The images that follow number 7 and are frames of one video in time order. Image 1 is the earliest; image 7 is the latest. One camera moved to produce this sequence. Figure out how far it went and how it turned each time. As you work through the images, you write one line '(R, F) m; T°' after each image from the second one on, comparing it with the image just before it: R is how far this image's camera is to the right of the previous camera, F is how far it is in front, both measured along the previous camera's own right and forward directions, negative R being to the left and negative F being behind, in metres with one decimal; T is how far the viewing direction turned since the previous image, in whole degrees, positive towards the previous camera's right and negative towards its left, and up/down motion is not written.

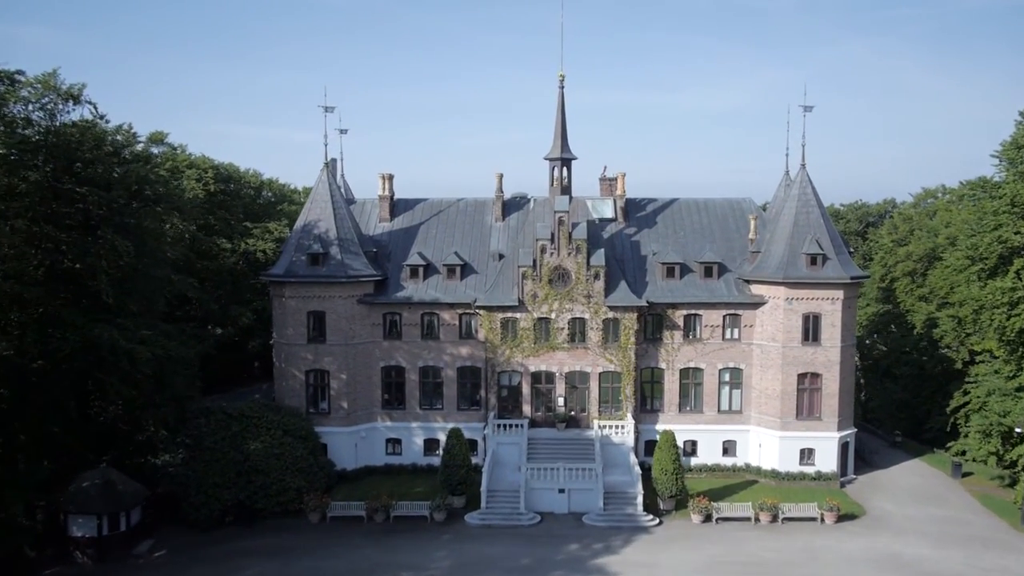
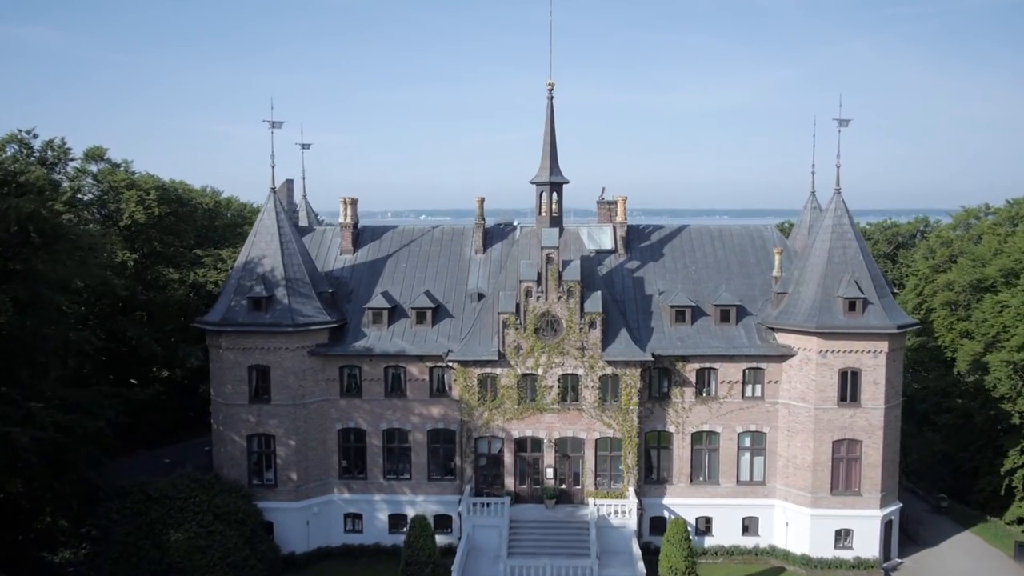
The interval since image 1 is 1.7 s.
(+0.9, +6.6) m; 0°
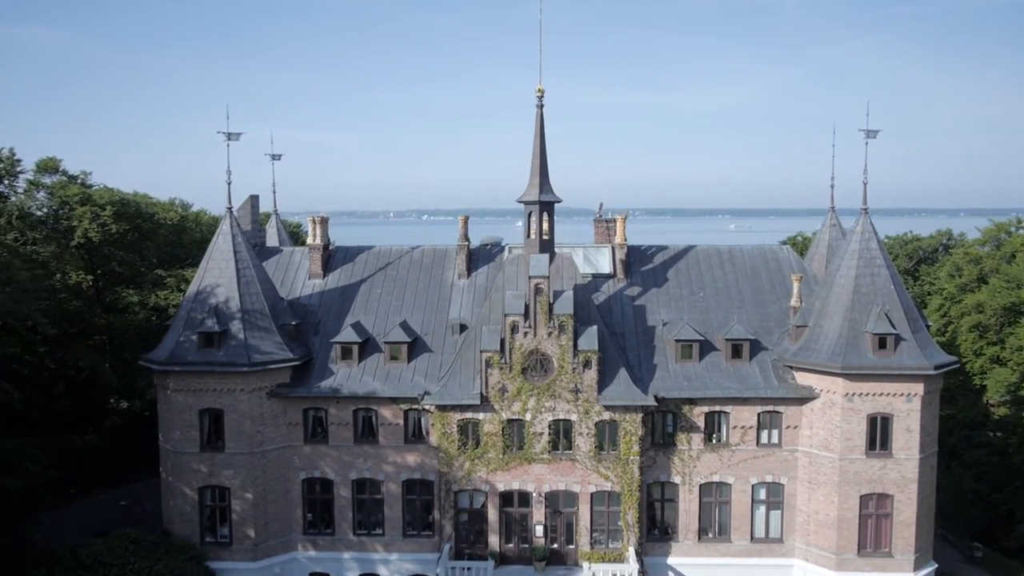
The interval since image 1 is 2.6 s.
(+0.6, +4.0) m; 0°
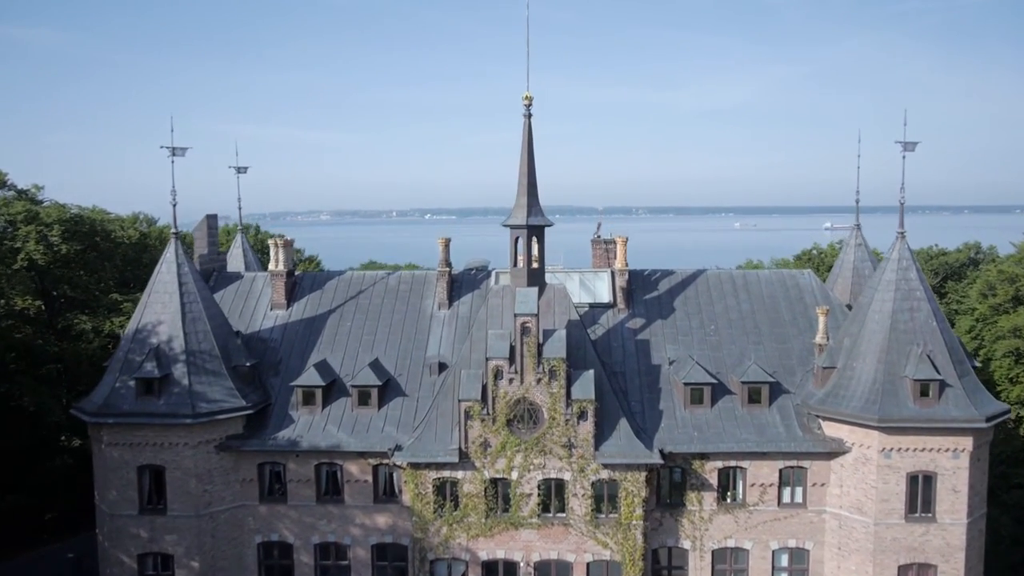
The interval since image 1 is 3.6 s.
(+0.5, +4.0) m; 0°
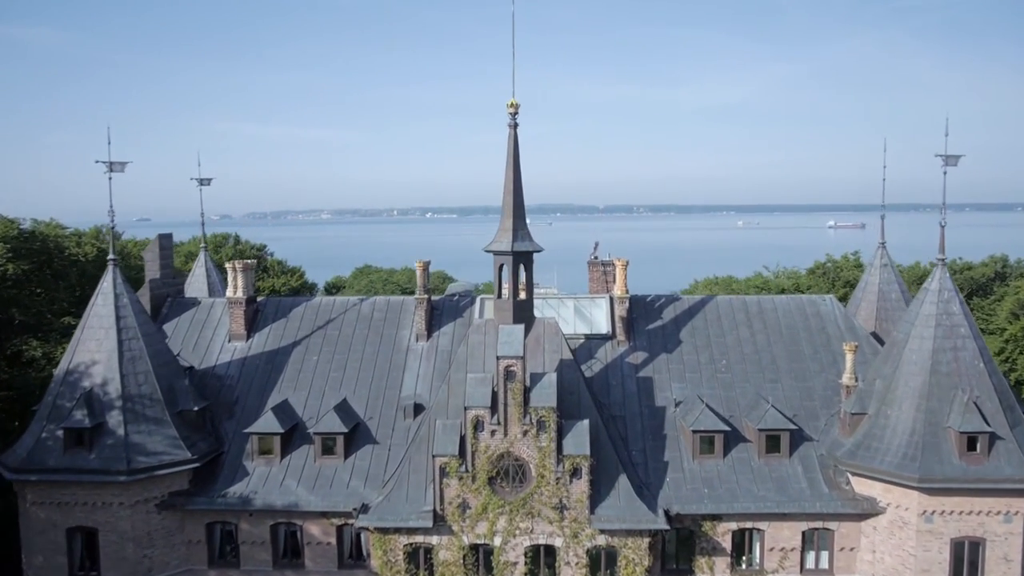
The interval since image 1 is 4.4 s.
(+0.4, +3.5) m; 0°
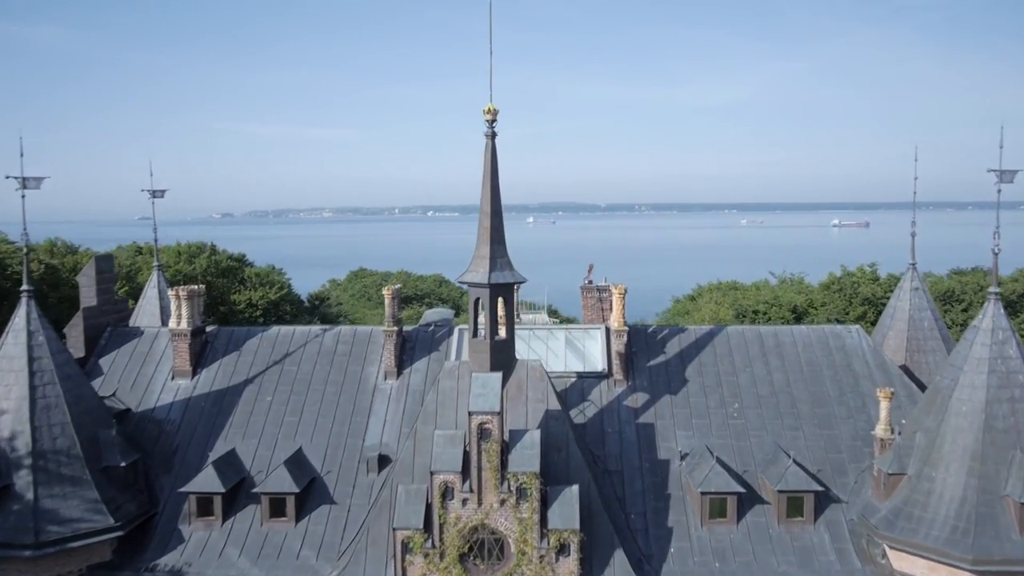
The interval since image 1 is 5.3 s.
(+0.5, +3.5) m; 0°
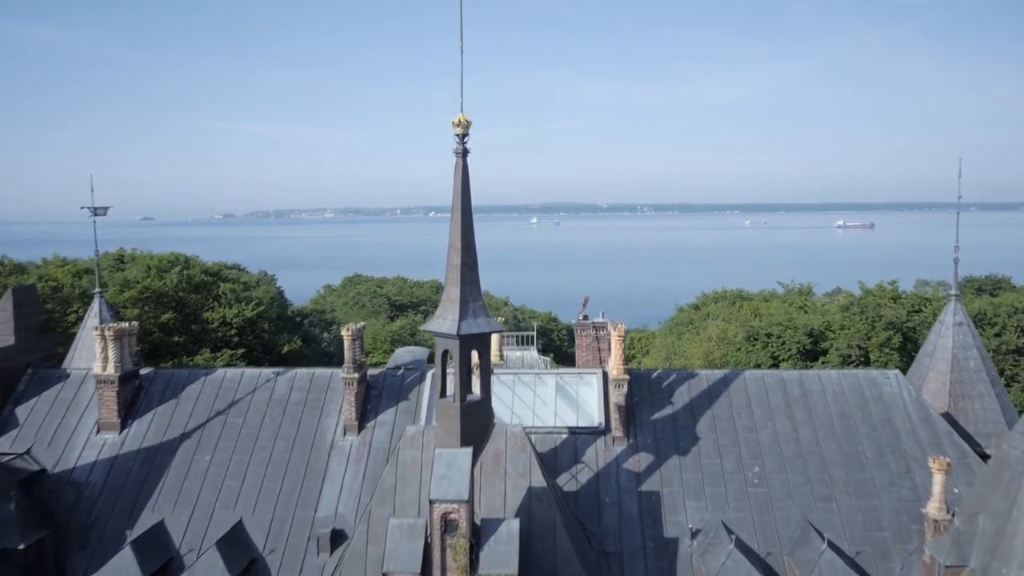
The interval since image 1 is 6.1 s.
(+0.5, +3.6) m; 0°
